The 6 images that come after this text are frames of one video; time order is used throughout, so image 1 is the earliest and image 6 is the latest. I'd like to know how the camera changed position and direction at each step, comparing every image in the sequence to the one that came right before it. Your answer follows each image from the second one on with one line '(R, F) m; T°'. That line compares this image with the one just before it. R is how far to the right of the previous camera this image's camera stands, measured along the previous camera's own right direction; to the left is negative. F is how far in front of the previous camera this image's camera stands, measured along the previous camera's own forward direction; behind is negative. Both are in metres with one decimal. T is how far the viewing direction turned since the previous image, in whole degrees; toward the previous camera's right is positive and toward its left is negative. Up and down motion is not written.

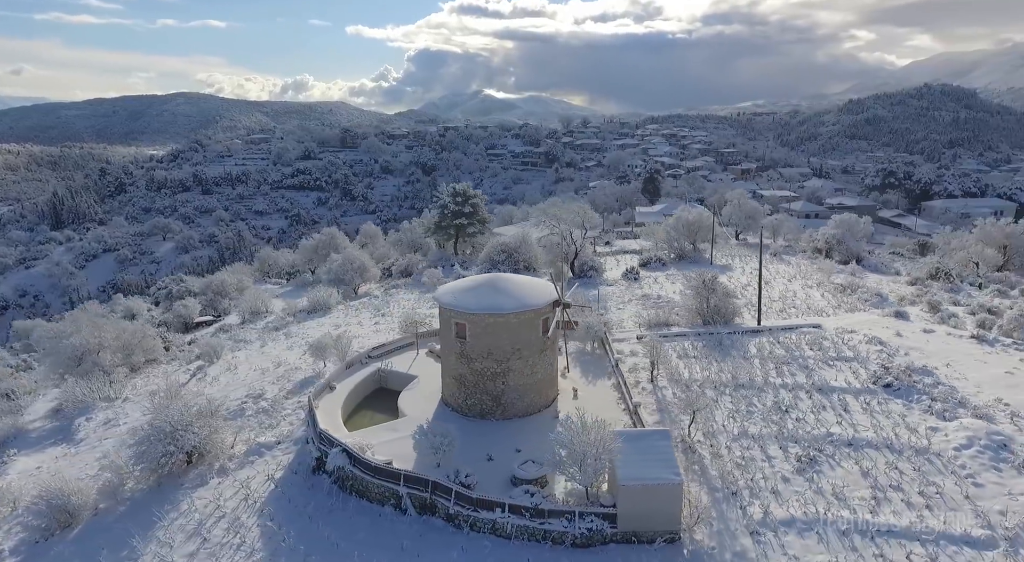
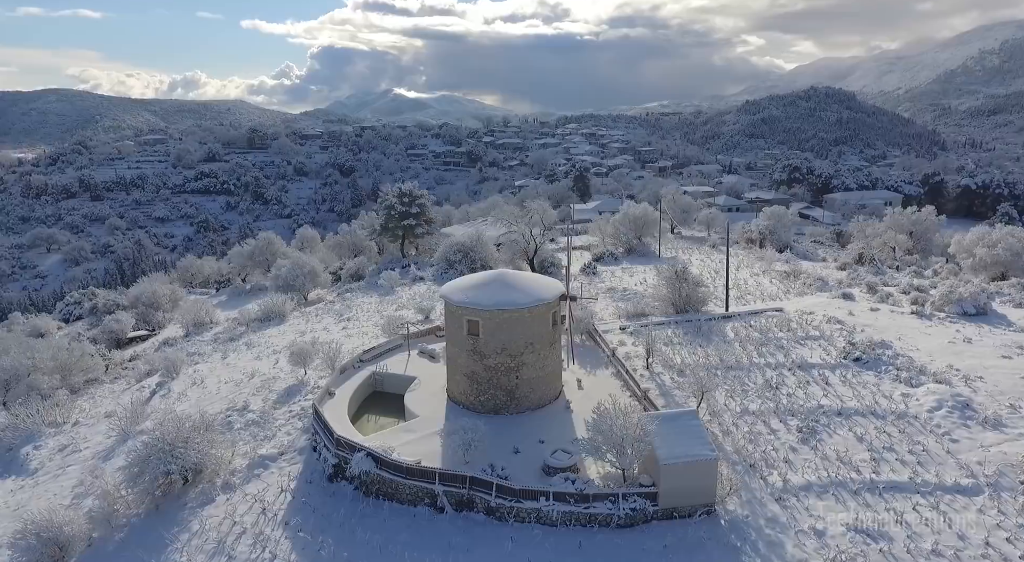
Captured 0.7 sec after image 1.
(-2.7, -0.1) m; +8°
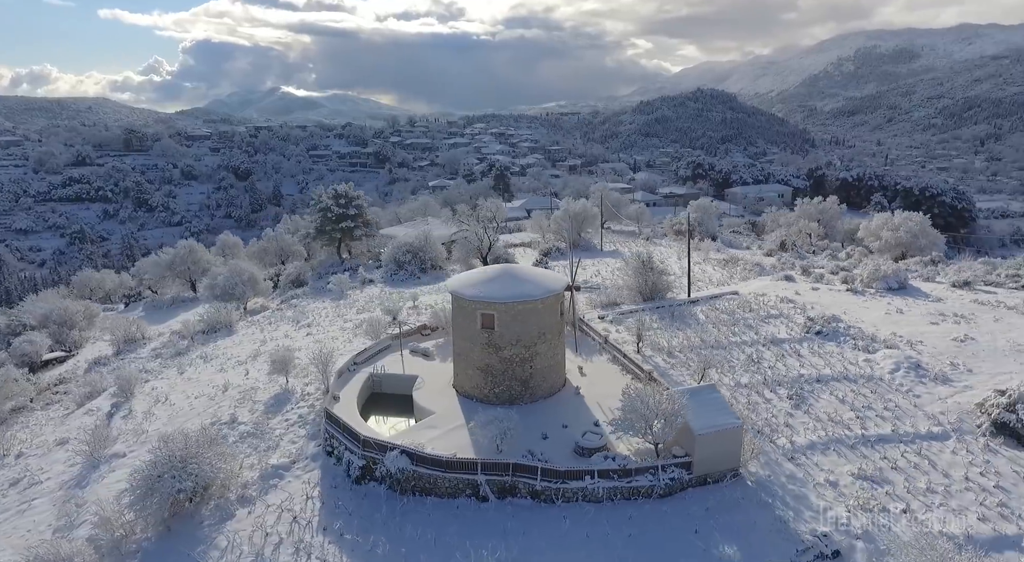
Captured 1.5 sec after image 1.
(-3.2, -0.3) m; +10°
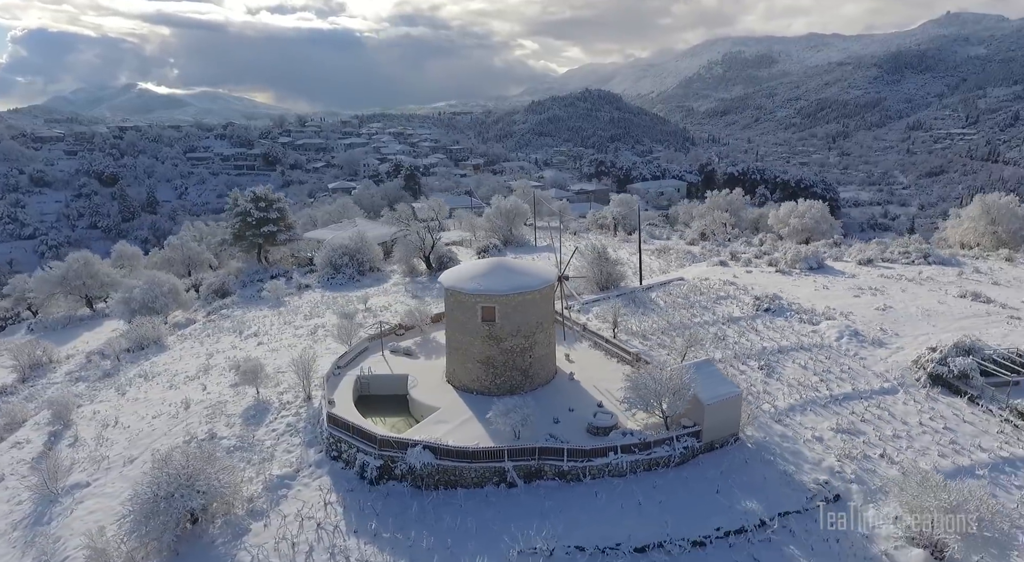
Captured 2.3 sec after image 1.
(-3.2, -0.2) m; +10°
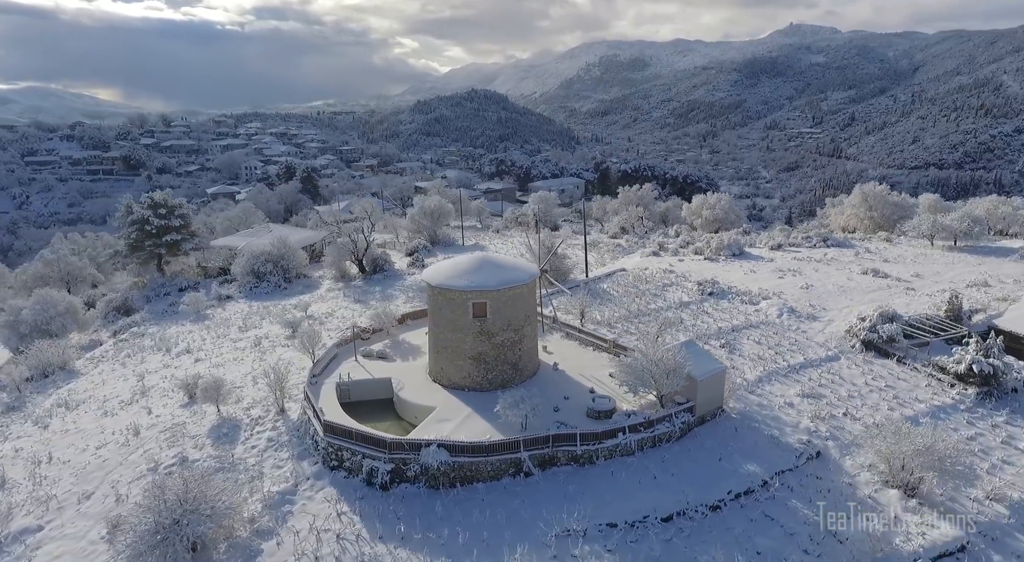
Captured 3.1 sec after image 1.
(-3.1, 0.0) m; +11°
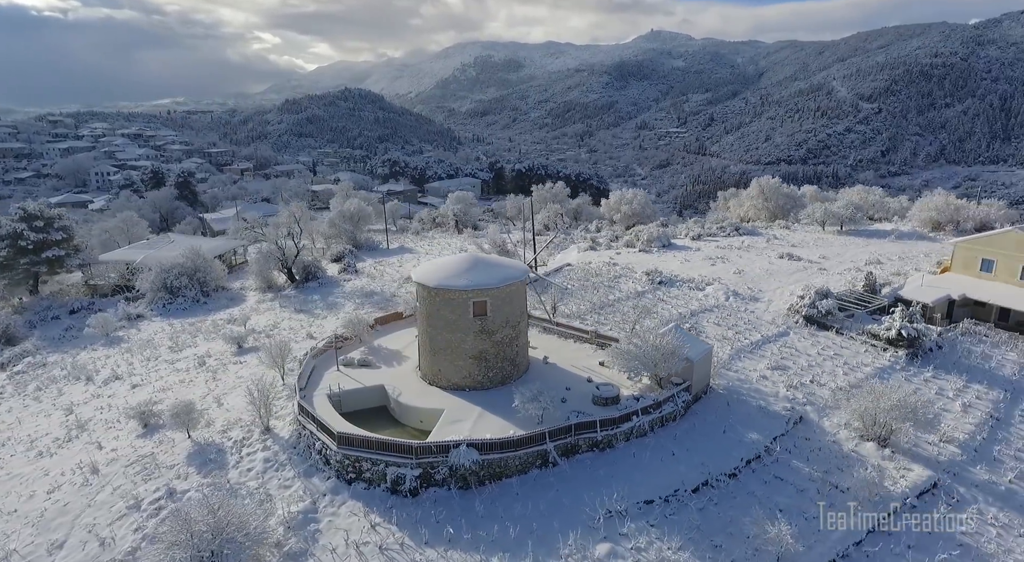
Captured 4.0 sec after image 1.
(-3.7, +0.2) m; +12°
